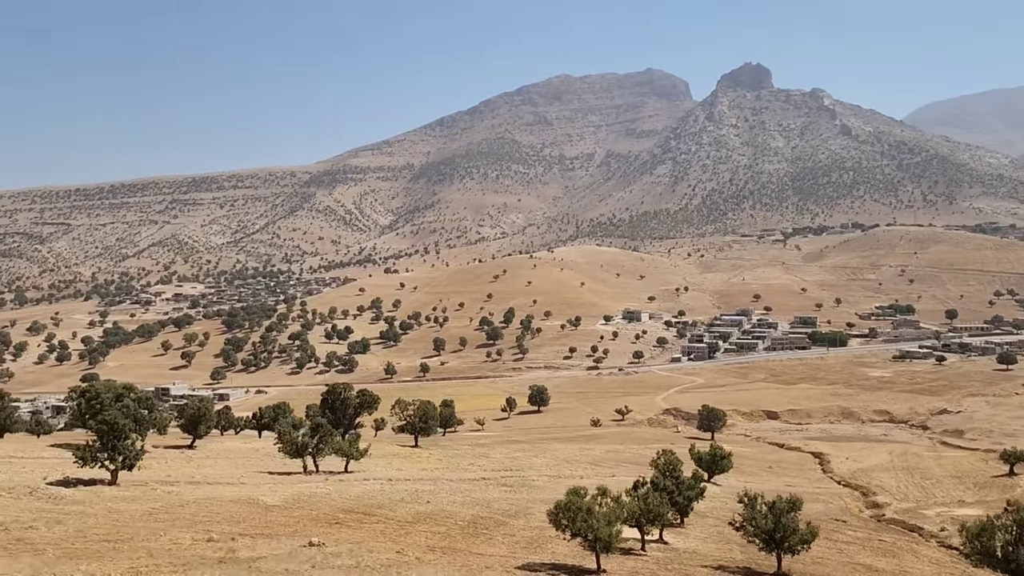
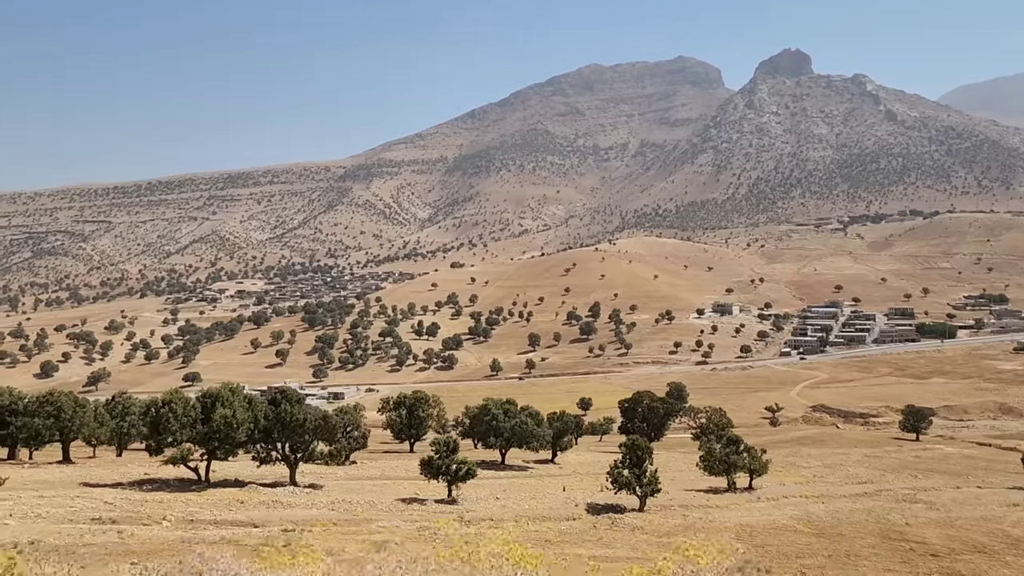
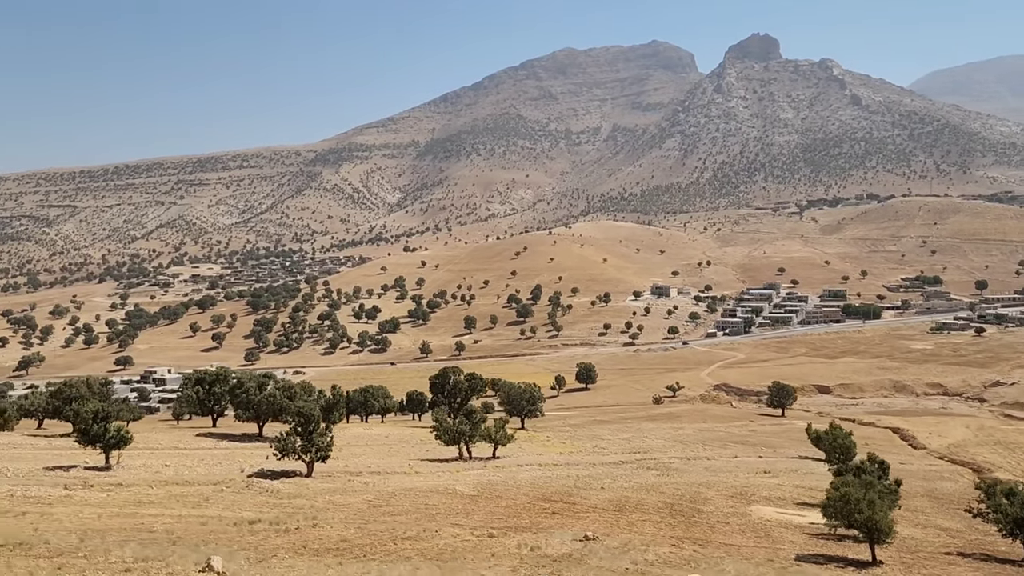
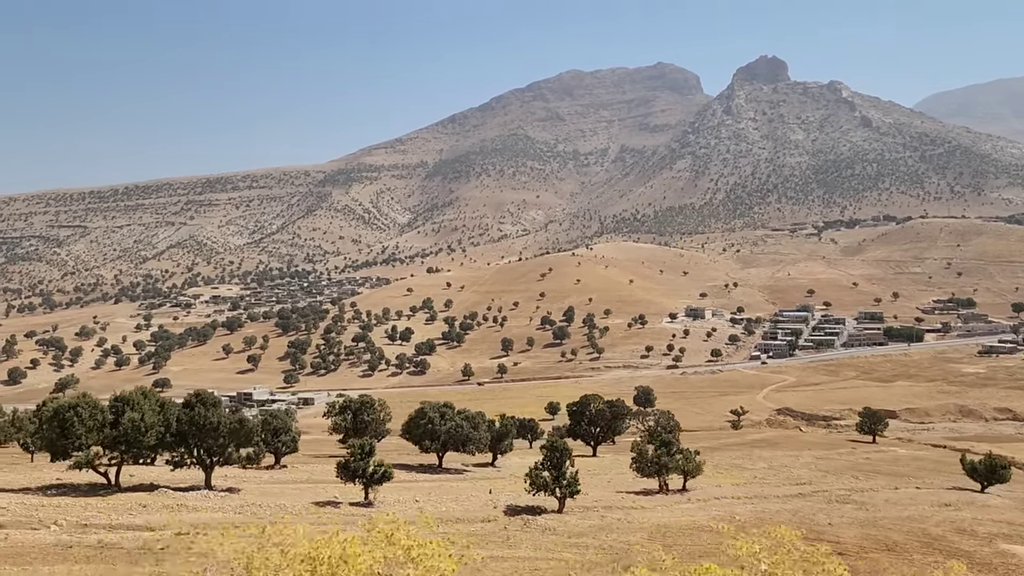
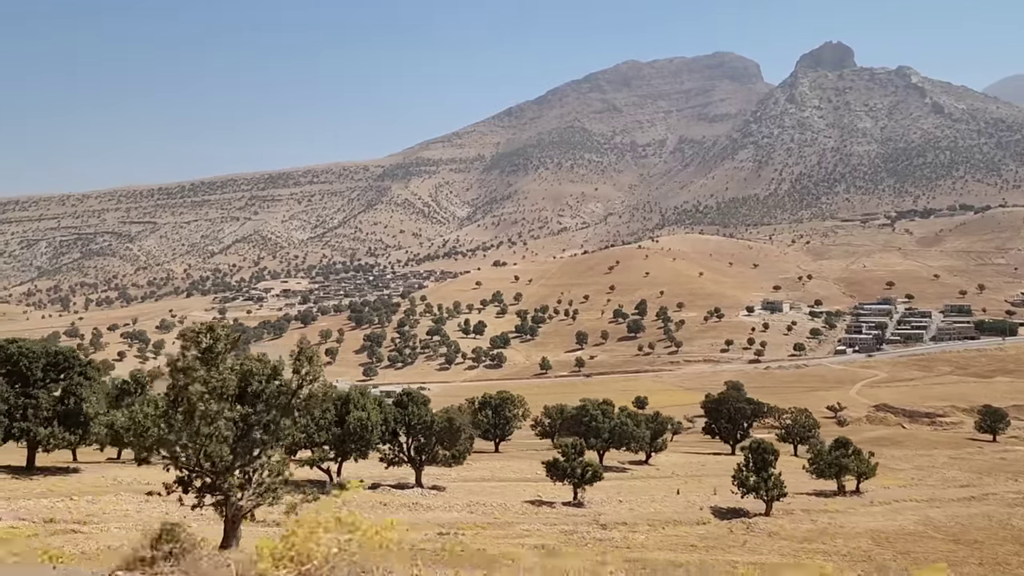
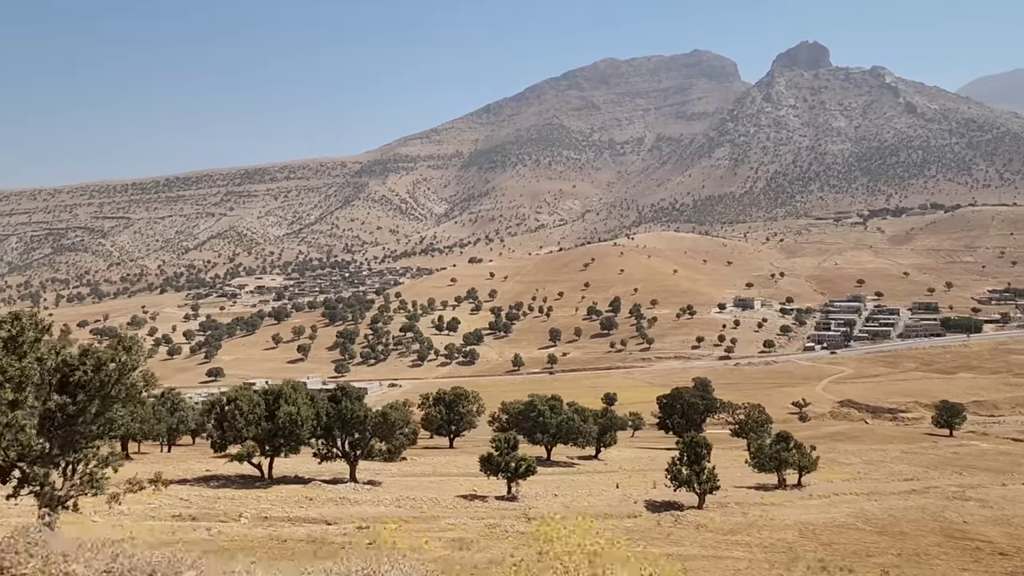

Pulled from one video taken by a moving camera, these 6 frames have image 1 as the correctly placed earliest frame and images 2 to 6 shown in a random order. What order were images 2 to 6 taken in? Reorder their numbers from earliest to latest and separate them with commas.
3, 4, 2, 6, 5
